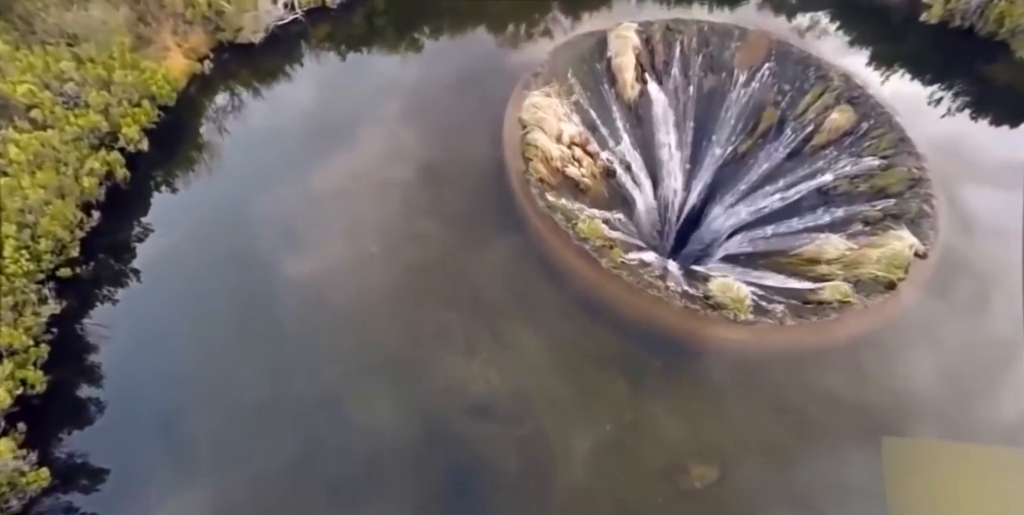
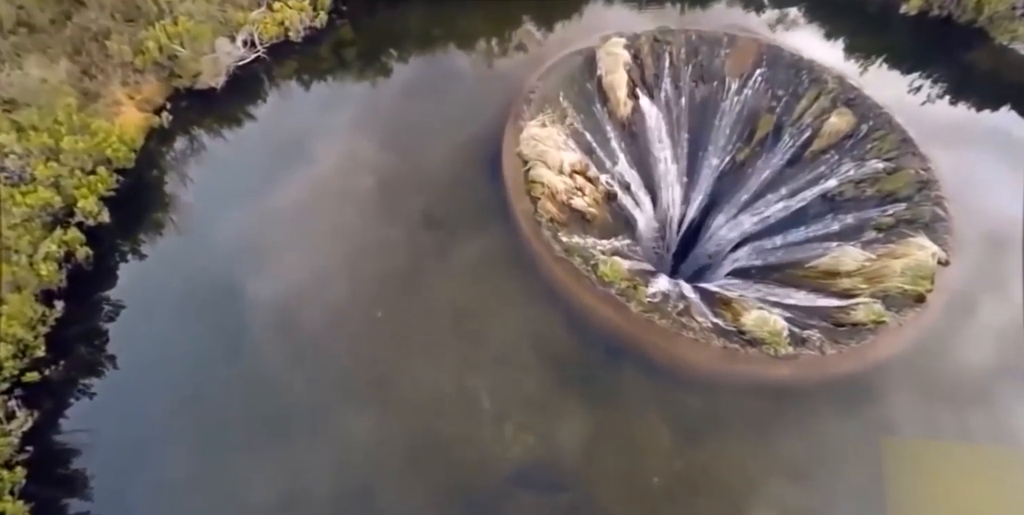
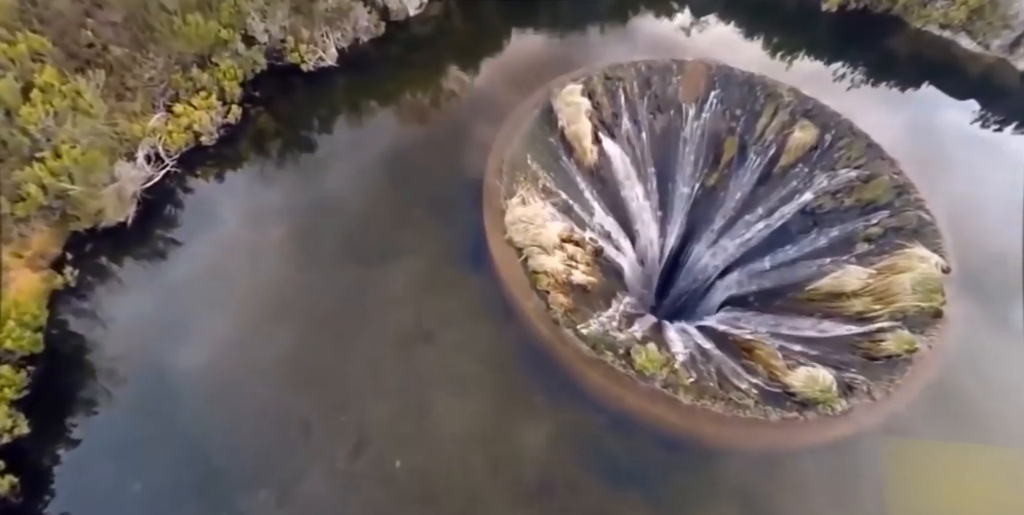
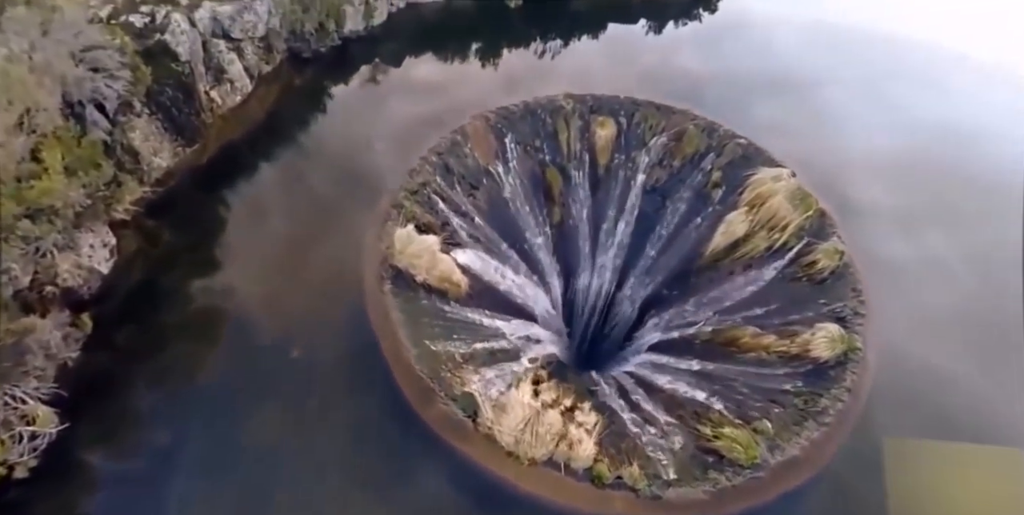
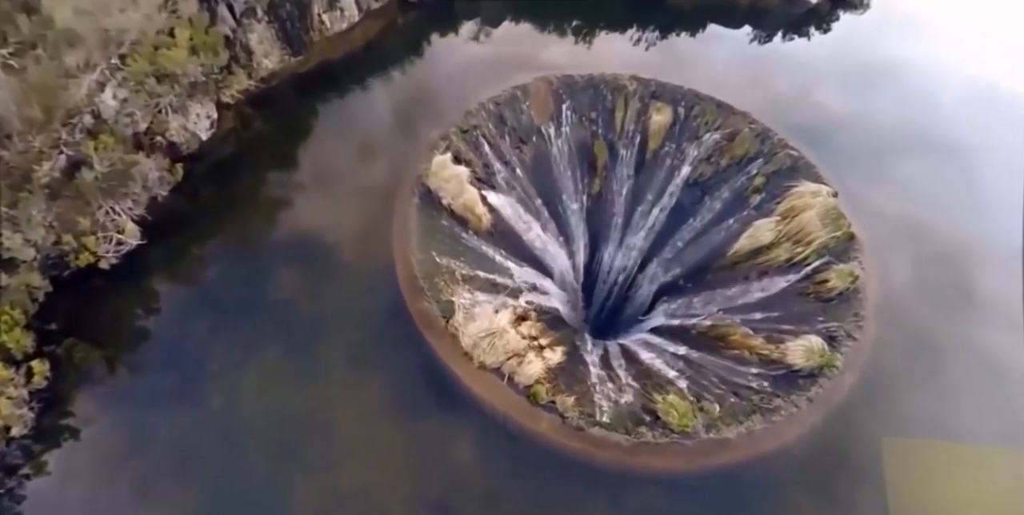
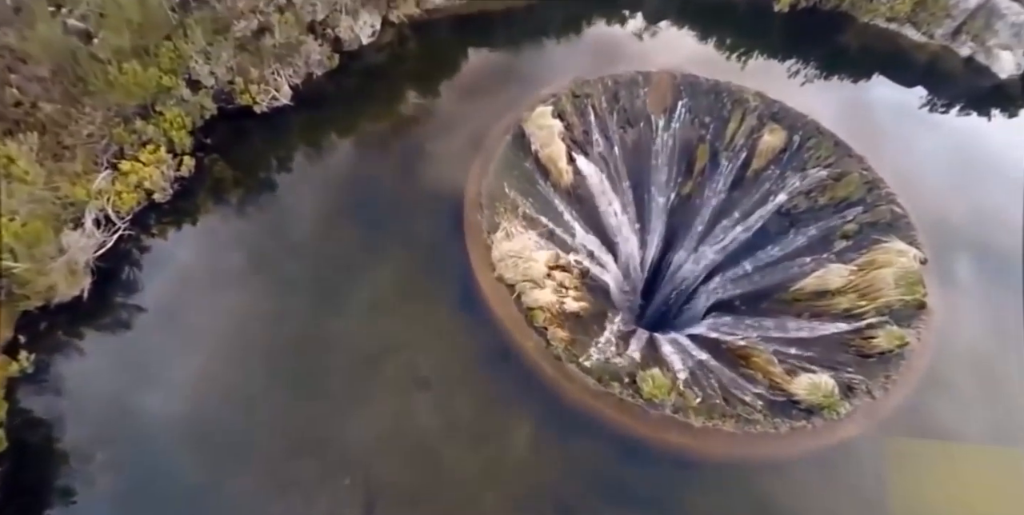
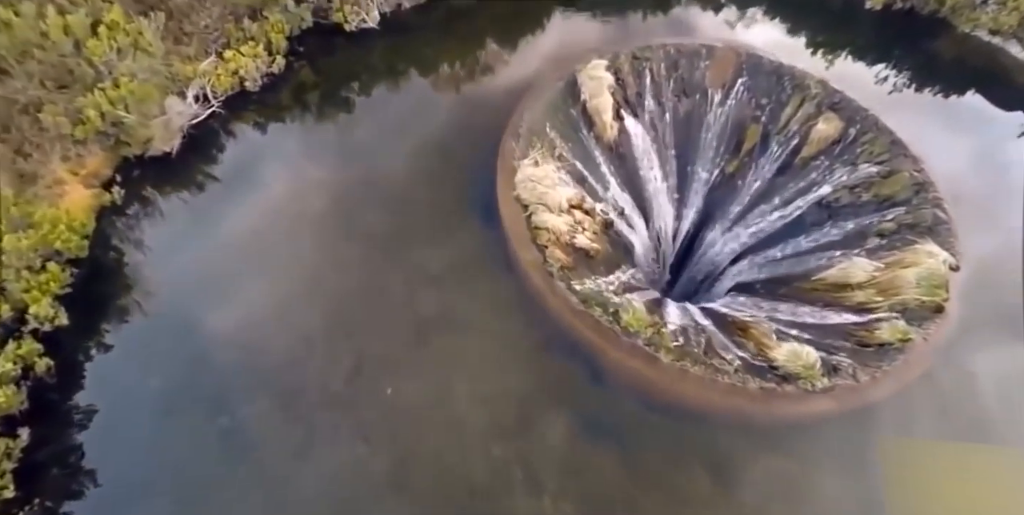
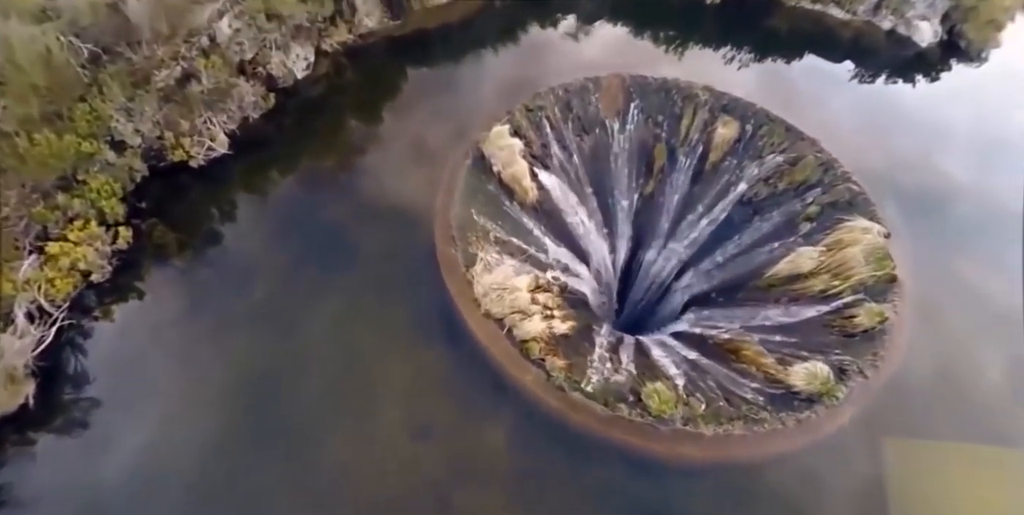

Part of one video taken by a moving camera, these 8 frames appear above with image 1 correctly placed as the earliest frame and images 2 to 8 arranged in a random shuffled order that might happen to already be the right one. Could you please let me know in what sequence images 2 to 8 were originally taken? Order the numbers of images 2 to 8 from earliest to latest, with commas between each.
2, 7, 3, 6, 8, 5, 4
